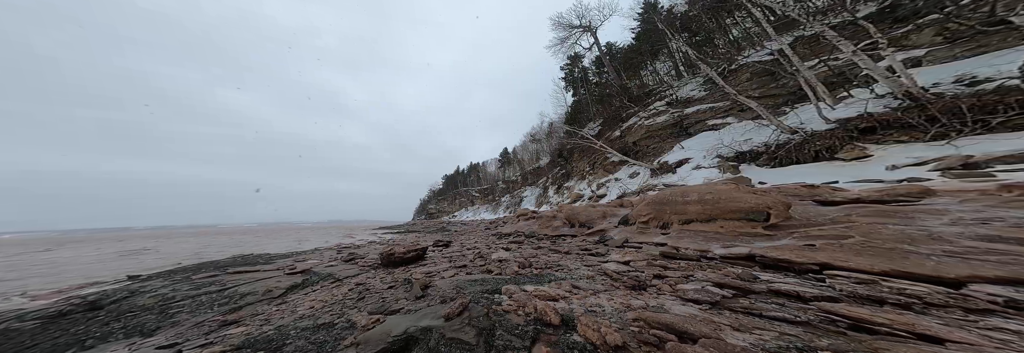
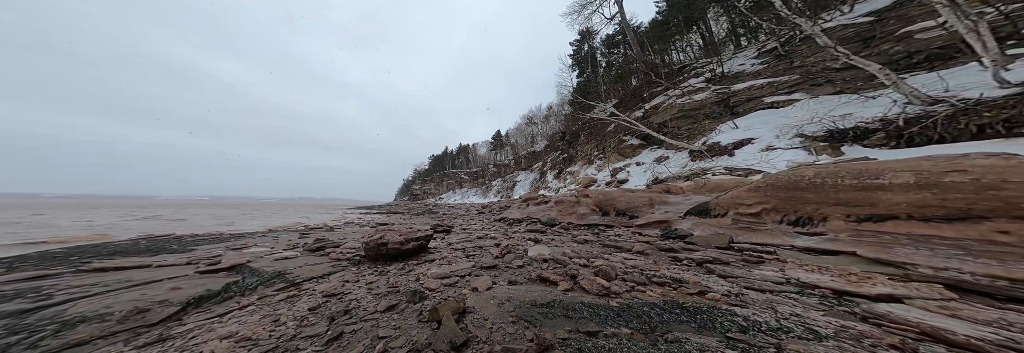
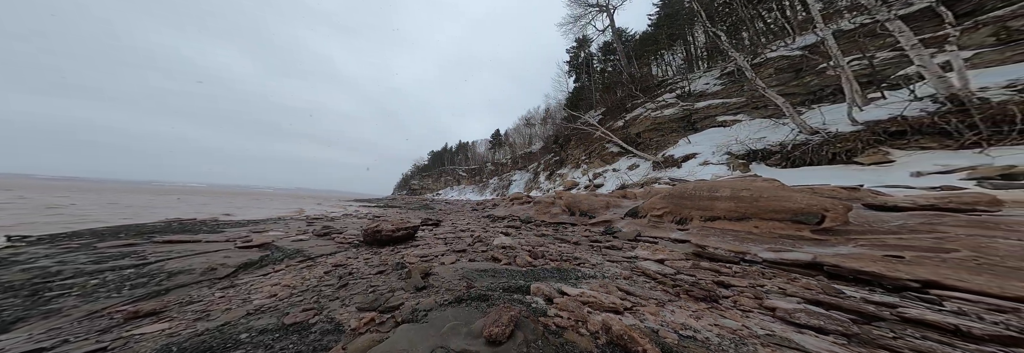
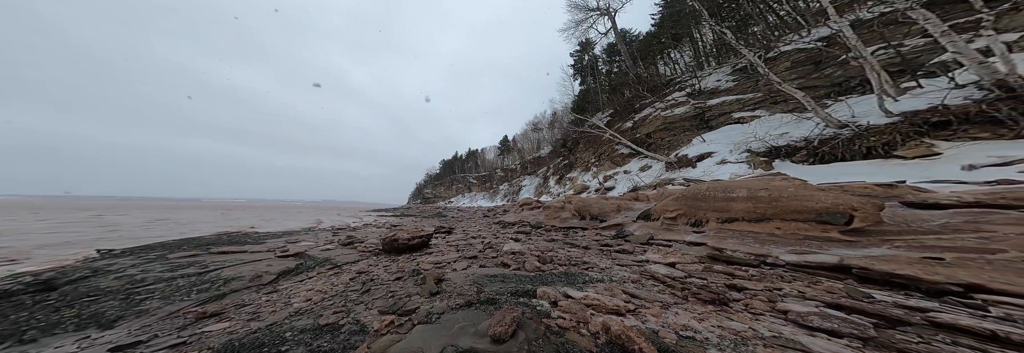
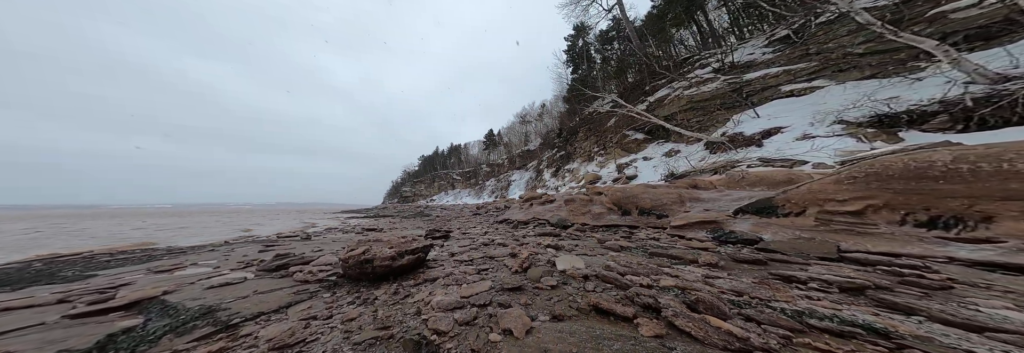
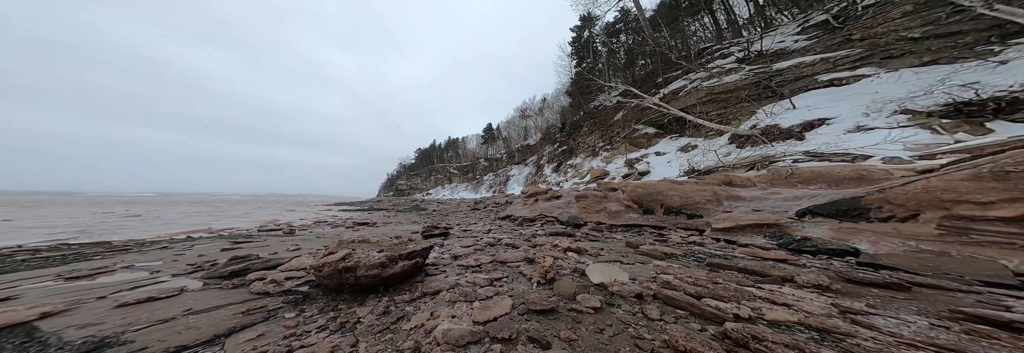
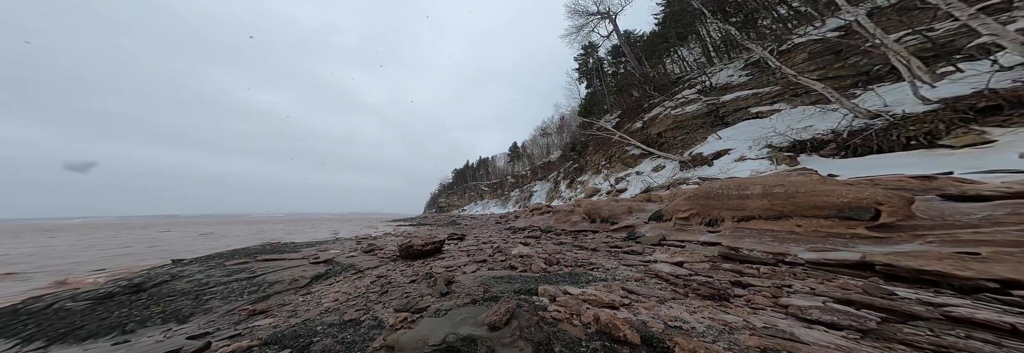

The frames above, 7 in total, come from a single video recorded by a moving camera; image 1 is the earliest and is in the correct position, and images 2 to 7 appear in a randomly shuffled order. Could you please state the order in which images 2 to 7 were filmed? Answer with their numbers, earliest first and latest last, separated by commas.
7, 4, 3, 2, 5, 6
